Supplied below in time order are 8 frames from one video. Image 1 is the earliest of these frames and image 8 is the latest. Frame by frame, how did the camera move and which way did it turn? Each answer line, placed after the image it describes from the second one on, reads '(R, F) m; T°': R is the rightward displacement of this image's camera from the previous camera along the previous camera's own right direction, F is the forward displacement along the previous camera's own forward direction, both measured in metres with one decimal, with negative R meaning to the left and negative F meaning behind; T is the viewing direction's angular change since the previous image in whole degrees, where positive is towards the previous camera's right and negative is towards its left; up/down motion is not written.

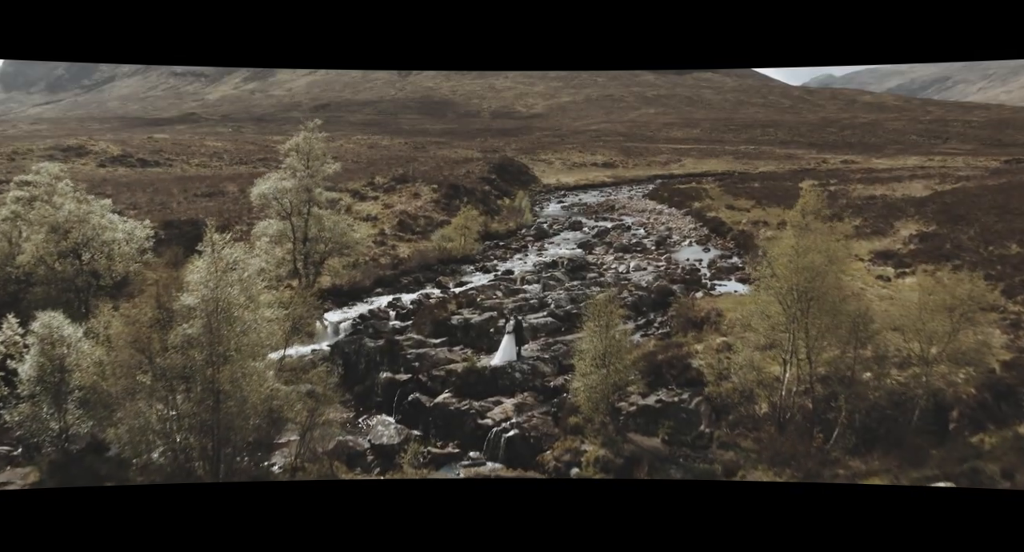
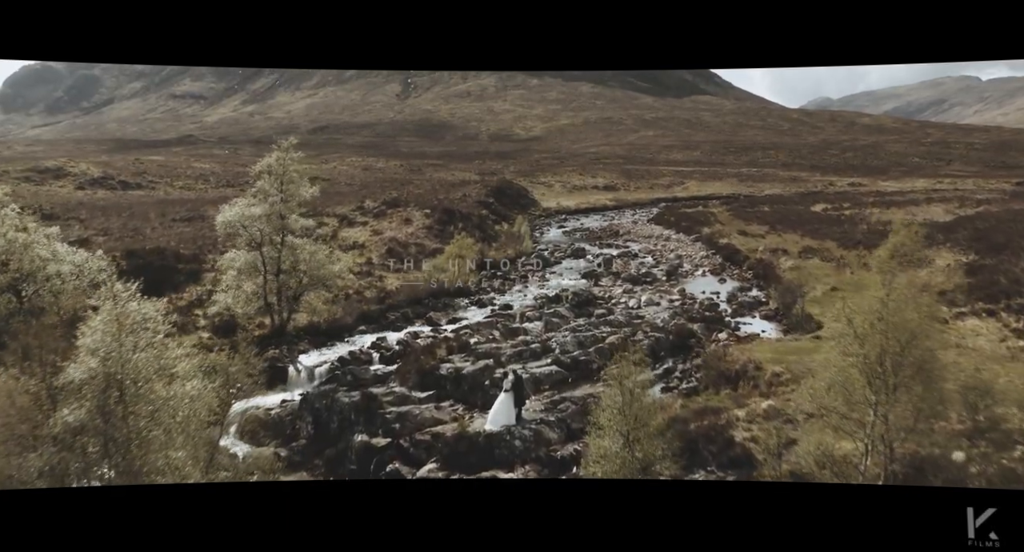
(0.0, +0.9) m; 0°
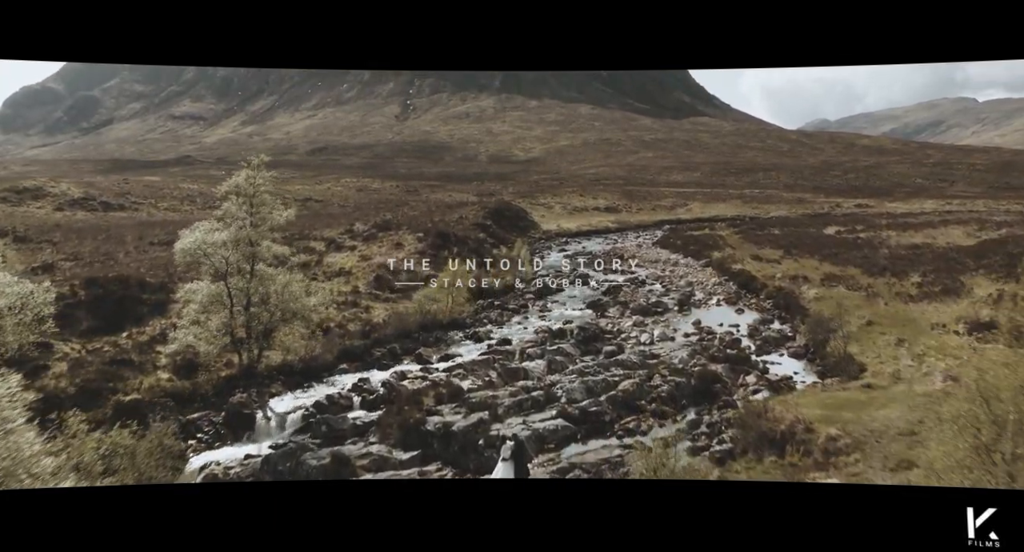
(0.0, +0.8) m; 0°
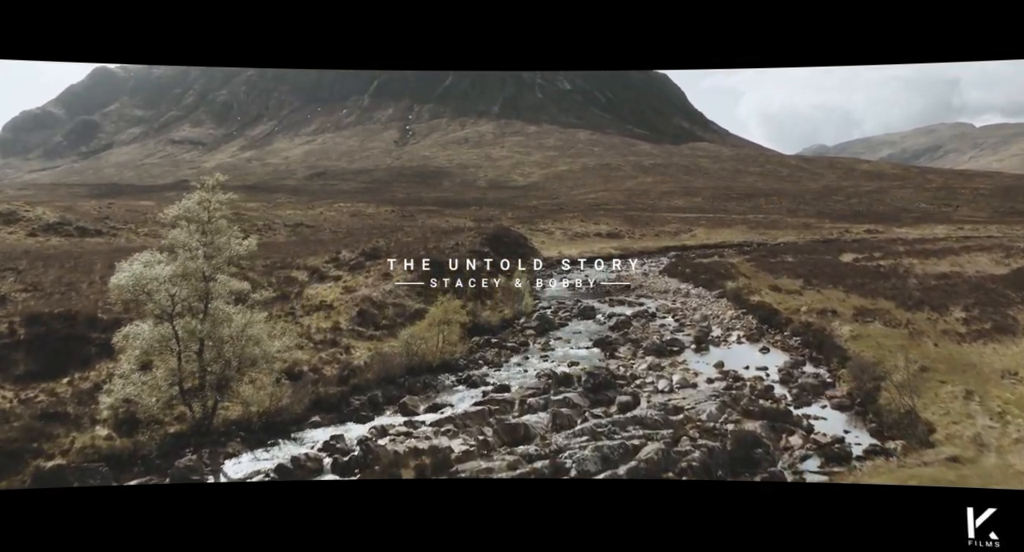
(0.0, +1.0) m; 0°
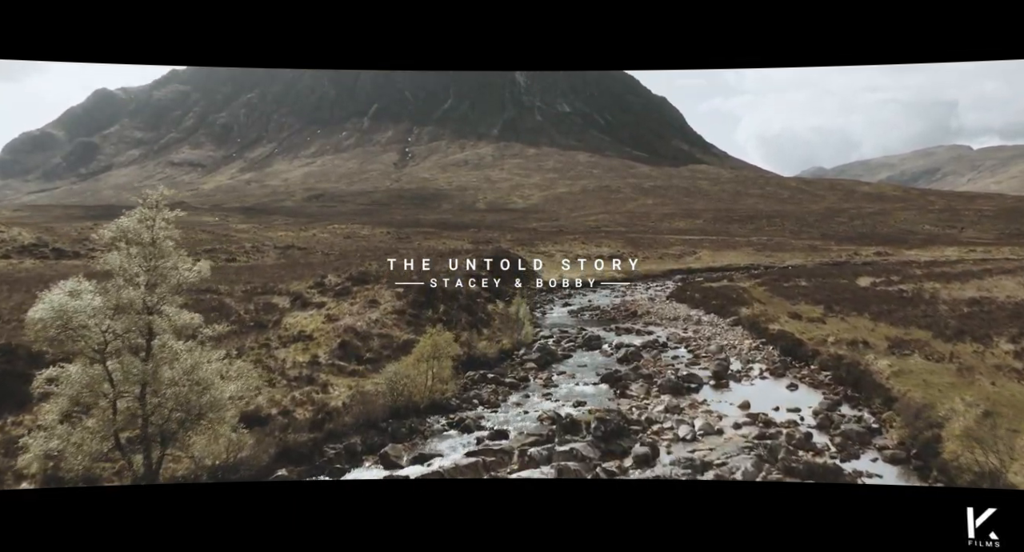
(0.0, +0.8) m; 0°
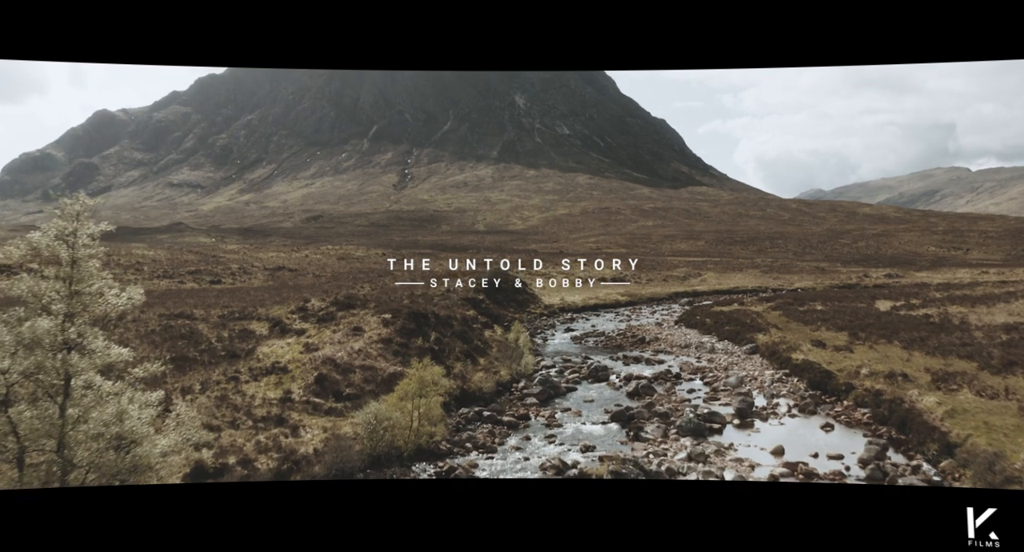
(0.0, +0.8) m; 0°
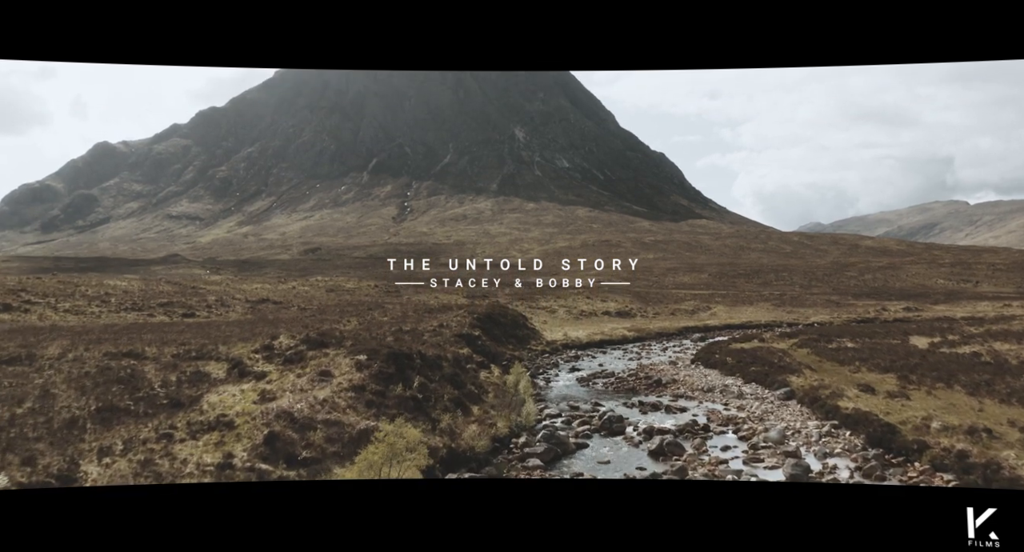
(0.0, +1.3) m; 0°
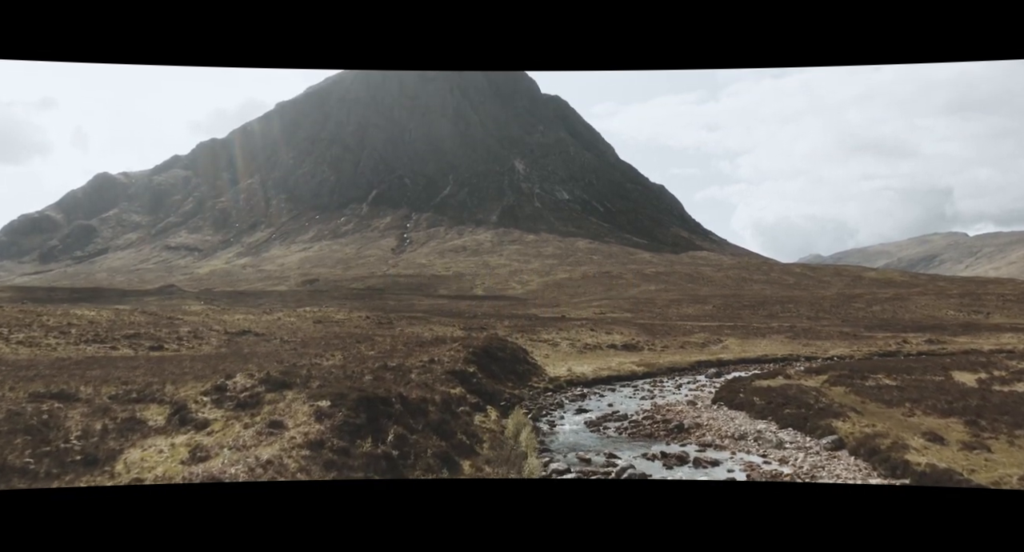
(0.0, +1.3) m; 0°
